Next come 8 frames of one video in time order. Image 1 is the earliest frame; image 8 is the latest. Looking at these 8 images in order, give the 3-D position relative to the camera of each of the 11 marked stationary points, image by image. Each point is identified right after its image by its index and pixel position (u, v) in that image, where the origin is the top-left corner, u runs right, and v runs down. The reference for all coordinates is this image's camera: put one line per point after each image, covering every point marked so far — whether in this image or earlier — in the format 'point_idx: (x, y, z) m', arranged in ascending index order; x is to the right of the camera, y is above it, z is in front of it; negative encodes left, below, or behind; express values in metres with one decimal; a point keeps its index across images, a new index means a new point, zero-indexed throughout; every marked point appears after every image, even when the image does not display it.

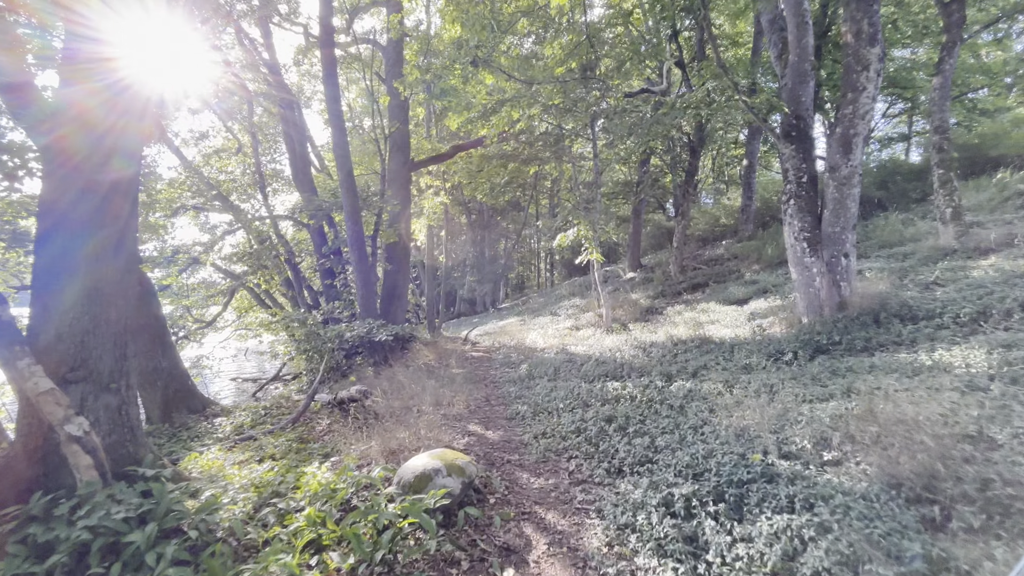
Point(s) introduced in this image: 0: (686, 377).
0: (+2.3, -1.2, +6.0) m
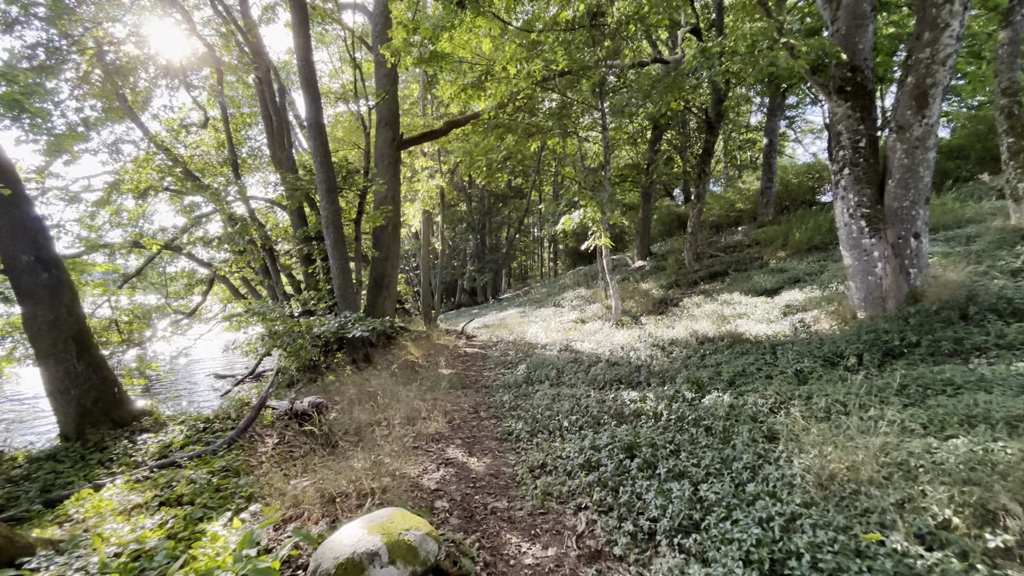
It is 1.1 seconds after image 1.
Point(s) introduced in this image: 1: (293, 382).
0: (+2.2, -1.1, +4.8) m
1: (-3.9, -1.7, +8.2) m
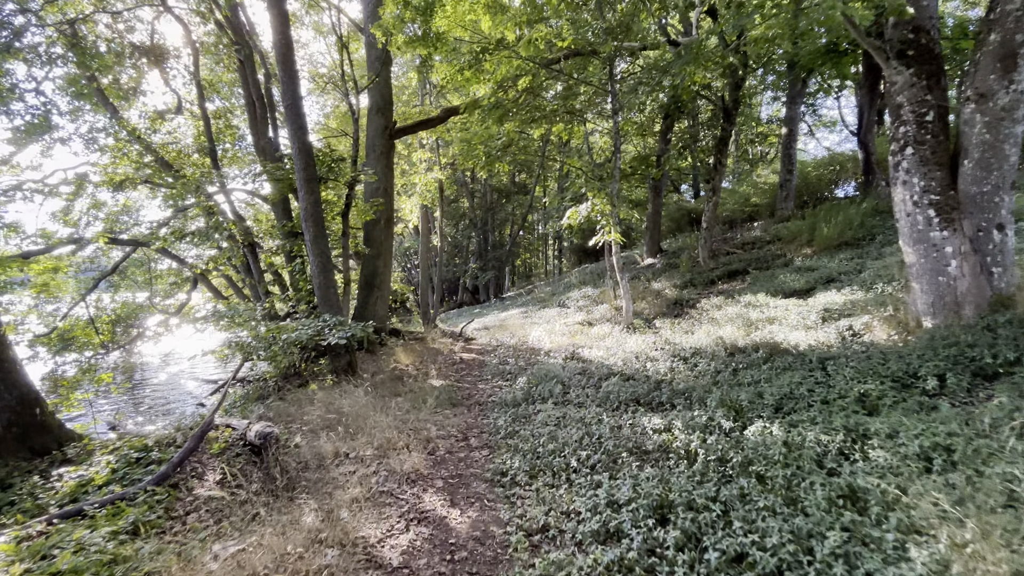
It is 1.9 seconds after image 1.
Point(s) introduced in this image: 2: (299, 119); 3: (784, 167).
0: (+2.2, -1.1, +3.9) m
1: (-4.0, -1.7, +7.3) m
2: (-3.8, +3.0, +8.2) m
3: (+8.9, +3.9, +14.8) m
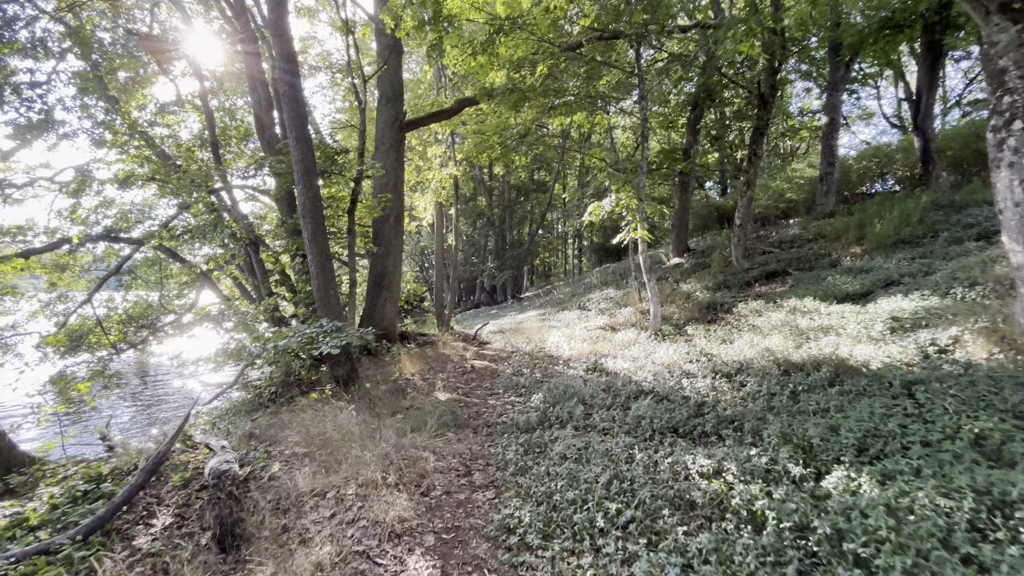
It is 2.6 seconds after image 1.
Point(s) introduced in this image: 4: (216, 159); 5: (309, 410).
0: (+2.2, -1.2, +3.0) m
1: (-3.7, -1.8, +6.7) m
2: (-3.6, +3.0, +7.6) m
3: (+9.4, +3.9, +13.7) m
4: (-6.8, +3.1, +10.5) m
5: (-2.5, -1.5, +5.6) m
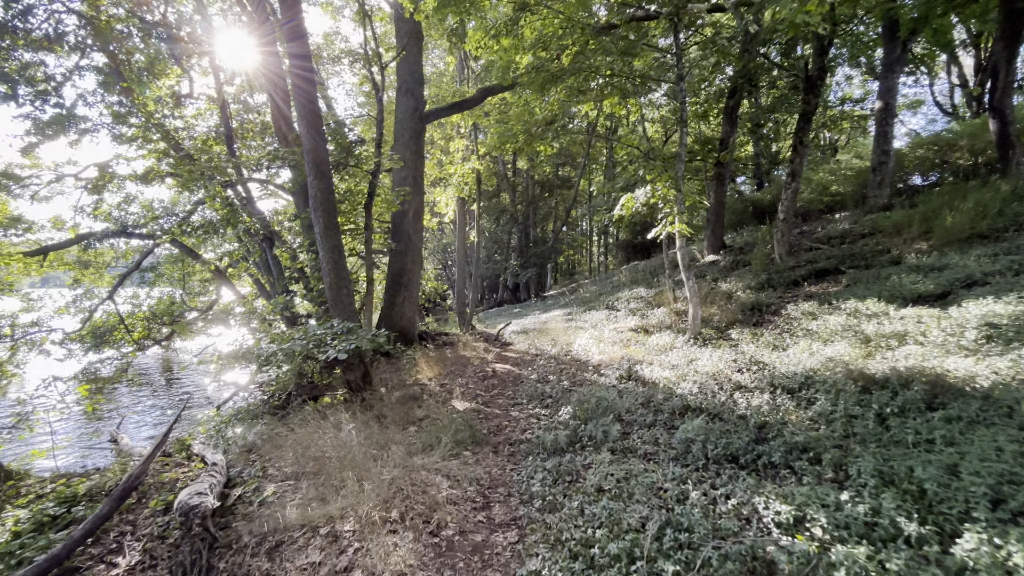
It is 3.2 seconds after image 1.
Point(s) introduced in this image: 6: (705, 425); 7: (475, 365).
0: (+2.4, -1.2, +2.3) m
1: (-3.4, -1.7, +6.3) m
2: (-3.1, +3.0, +7.1) m
3: (+10.1, +3.9, +12.5) m
4: (-6.2, +3.1, +10.2) m
5: (-2.2, -1.5, +5.1) m
6: (+1.7, -1.2, +3.9) m
7: (-0.7, -1.4, +8.4) m
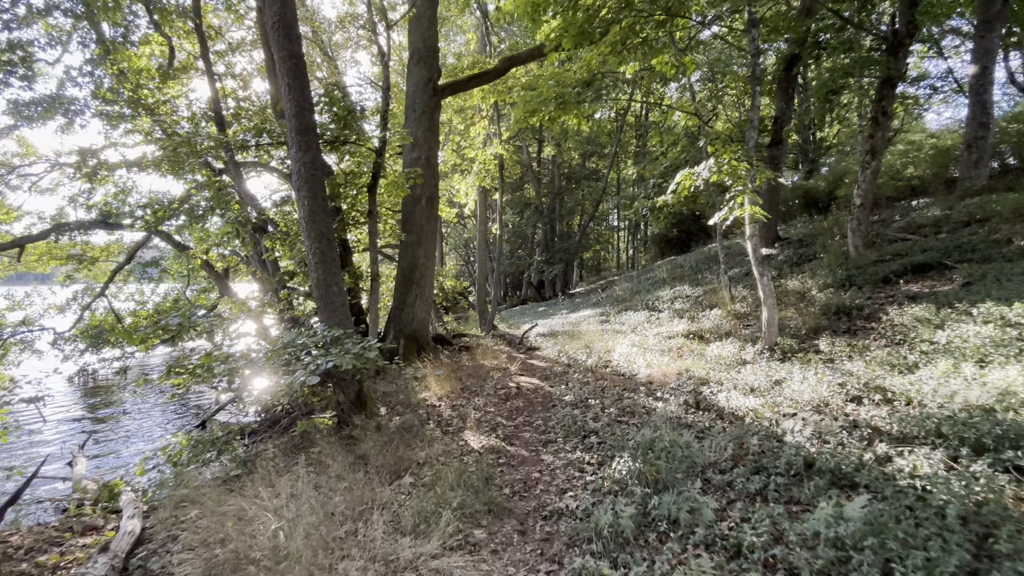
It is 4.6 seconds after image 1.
0: (+2.5, -1.2, +0.8) m
1: (-3.1, -1.7, +5.1) m
2: (-2.8, +3.0, +5.8) m
3: (+10.7, +3.9, +10.6) m
4: (-5.7, +3.2, +9.0) m
5: (-2.0, -1.5, +3.8) m
6: (+1.9, -1.2, +2.4) m
7: (-0.2, -1.4, +7.0) m
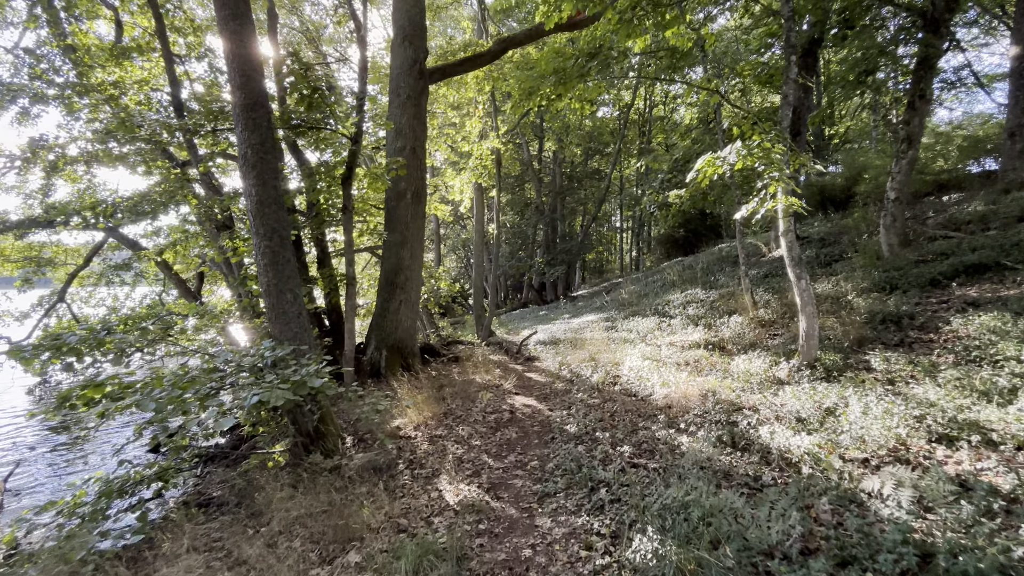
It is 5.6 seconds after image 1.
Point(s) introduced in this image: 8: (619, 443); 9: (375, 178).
0: (+2.4, -1.2, -0.2) m
1: (-3.2, -1.8, +4.1) m
2: (-2.9, +3.0, +4.9) m
3: (+10.7, +3.9, +9.6) m
4: (-5.8, +3.1, +8.1) m
5: (-2.1, -1.5, +2.8) m
6: (+1.8, -1.2, +1.4) m
7: (-0.3, -1.5, +6.0) m
8: (+1.0, -1.4, +4.1) m
9: (-2.2, +1.8, +7.4) m
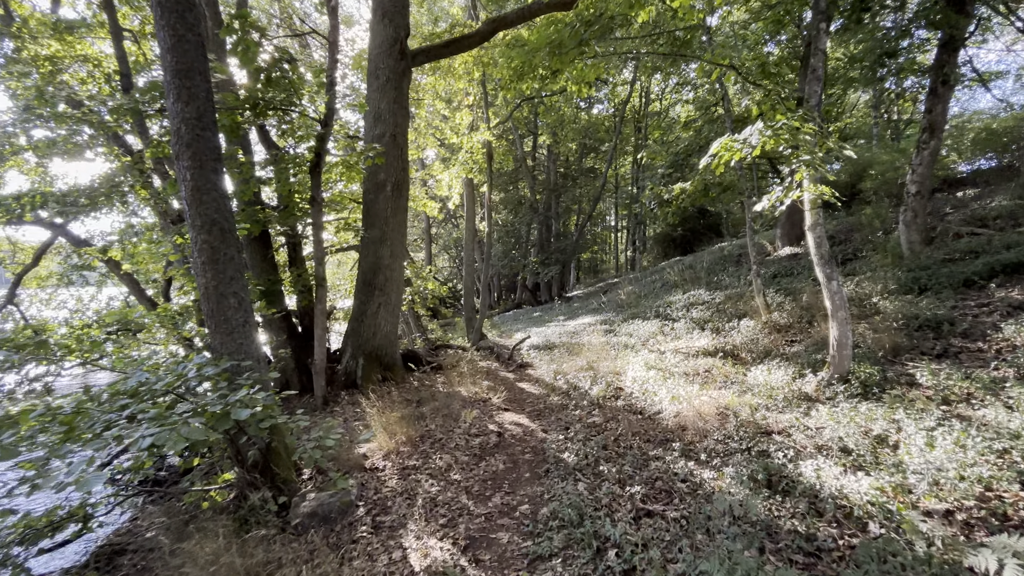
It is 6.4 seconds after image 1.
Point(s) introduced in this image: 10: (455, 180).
0: (+2.3, -1.3, -0.9) m
1: (-3.3, -1.8, +3.3) m
2: (-3.0, +2.9, +4.1) m
3: (+10.5, +3.8, +8.9) m
4: (-5.9, +3.1, +7.3) m
5: (-2.1, -1.6, +2.1) m
6: (+1.7, -1.3, +0.7) m
7: (-0.5, -1.5, +5.3) m
8: (+0.9, -1.4, +3.3) m
9: (-2.4, +1.8, +6.7) m
10: (-1.6, +3.1, +12.9) m
